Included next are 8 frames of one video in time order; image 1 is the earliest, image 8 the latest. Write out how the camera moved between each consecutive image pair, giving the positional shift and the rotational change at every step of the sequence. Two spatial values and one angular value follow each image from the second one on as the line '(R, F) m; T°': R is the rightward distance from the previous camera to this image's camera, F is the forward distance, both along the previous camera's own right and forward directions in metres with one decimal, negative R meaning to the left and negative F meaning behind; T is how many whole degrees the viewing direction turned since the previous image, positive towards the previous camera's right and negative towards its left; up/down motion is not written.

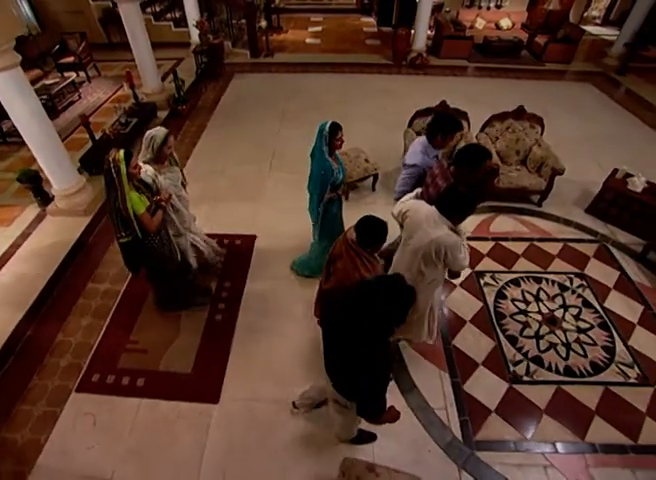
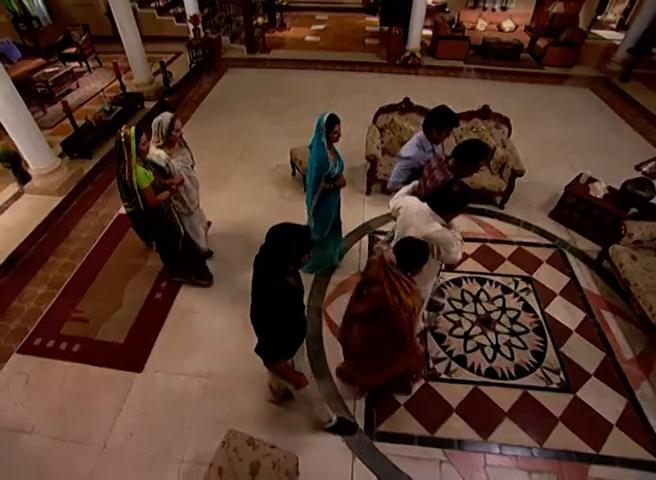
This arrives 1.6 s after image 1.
(+0.8, -0.1) m; -4°
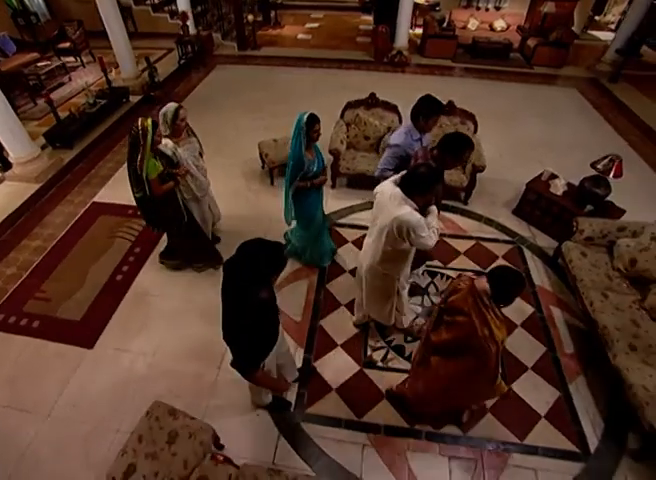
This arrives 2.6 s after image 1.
(+0.6, -0.1) m; -2°
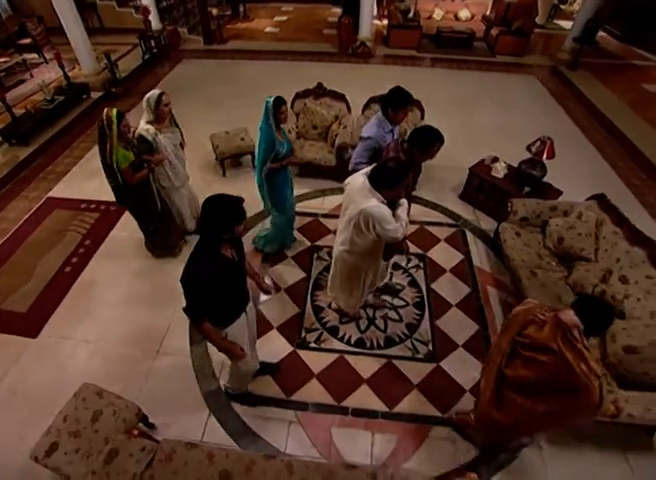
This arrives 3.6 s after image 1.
(+0.5, -0.1) m; +1°
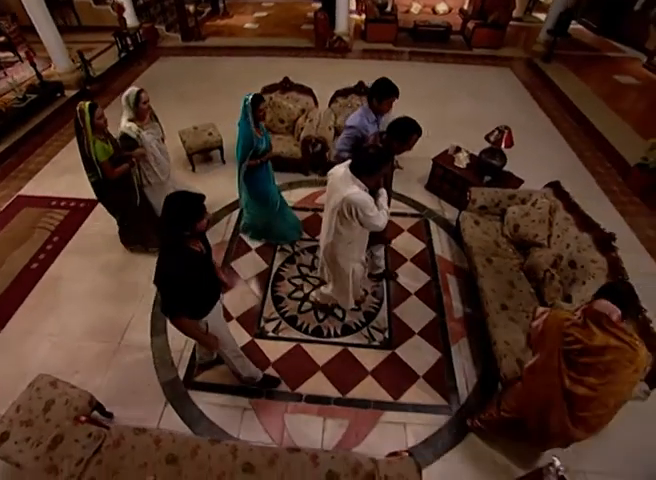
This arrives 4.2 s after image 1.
(+0.3, 0.0) m; 0°
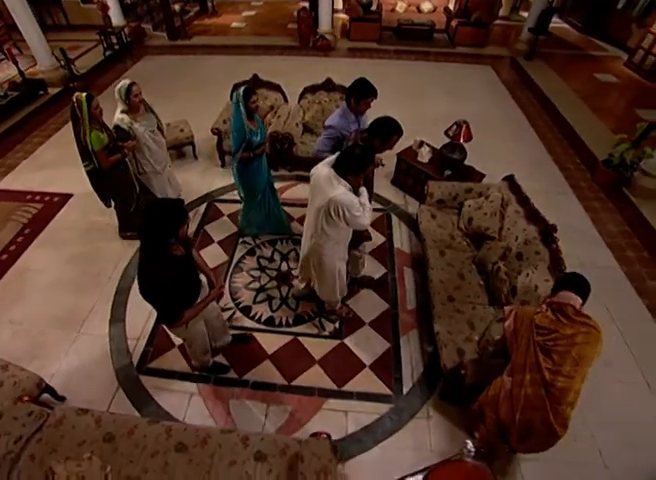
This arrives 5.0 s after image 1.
(+0.4, -0.1) m; -1°
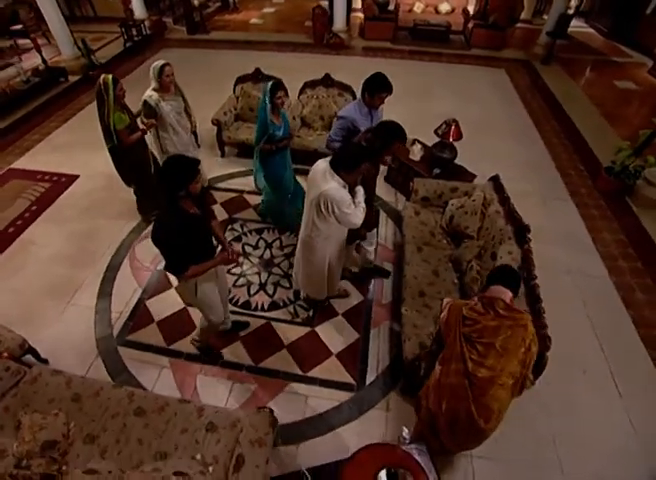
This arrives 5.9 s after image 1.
(+0.4, -0.1) m; -3°
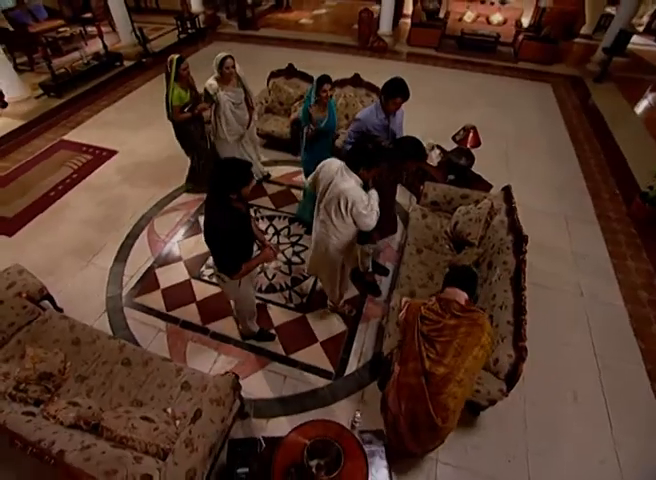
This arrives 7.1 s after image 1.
(+0.3, -0.1) m; -6°
